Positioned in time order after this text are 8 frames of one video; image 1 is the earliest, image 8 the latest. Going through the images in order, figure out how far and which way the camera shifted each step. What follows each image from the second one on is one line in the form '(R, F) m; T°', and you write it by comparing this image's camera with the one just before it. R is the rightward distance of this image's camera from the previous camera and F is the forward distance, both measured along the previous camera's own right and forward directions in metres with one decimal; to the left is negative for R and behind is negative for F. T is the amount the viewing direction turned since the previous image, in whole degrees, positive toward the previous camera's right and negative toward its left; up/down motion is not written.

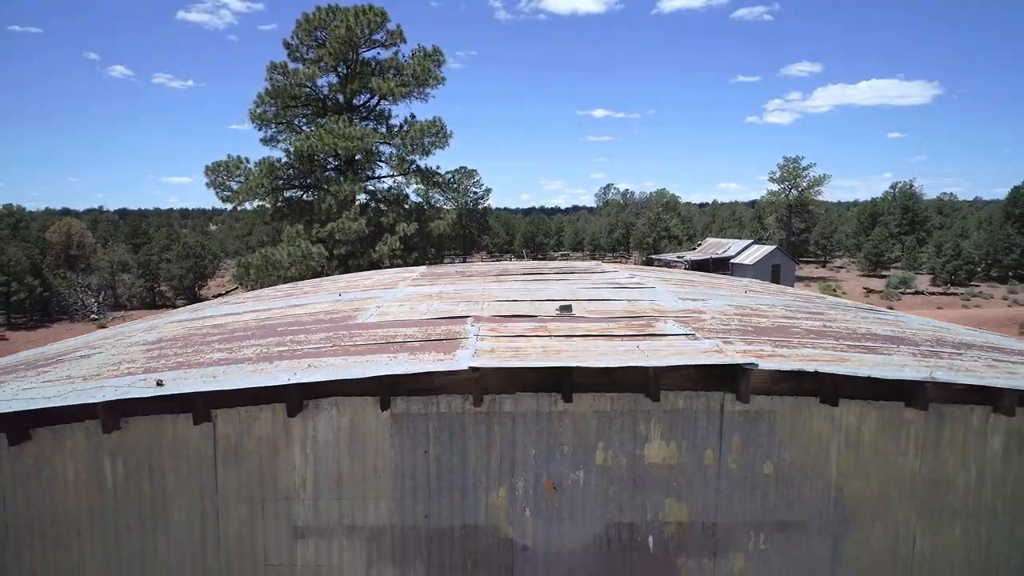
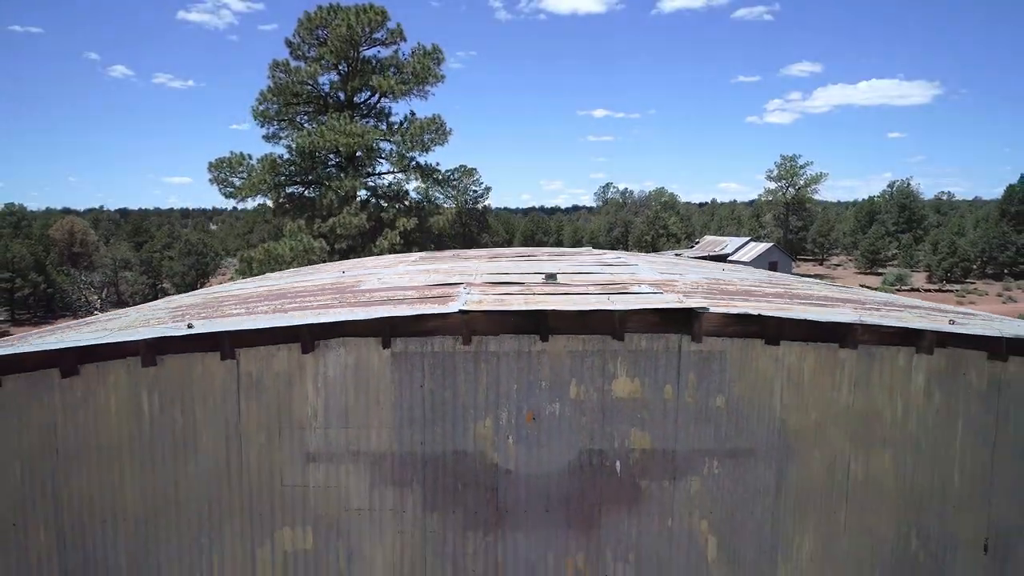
(+0.1, -0.4) m; 0°
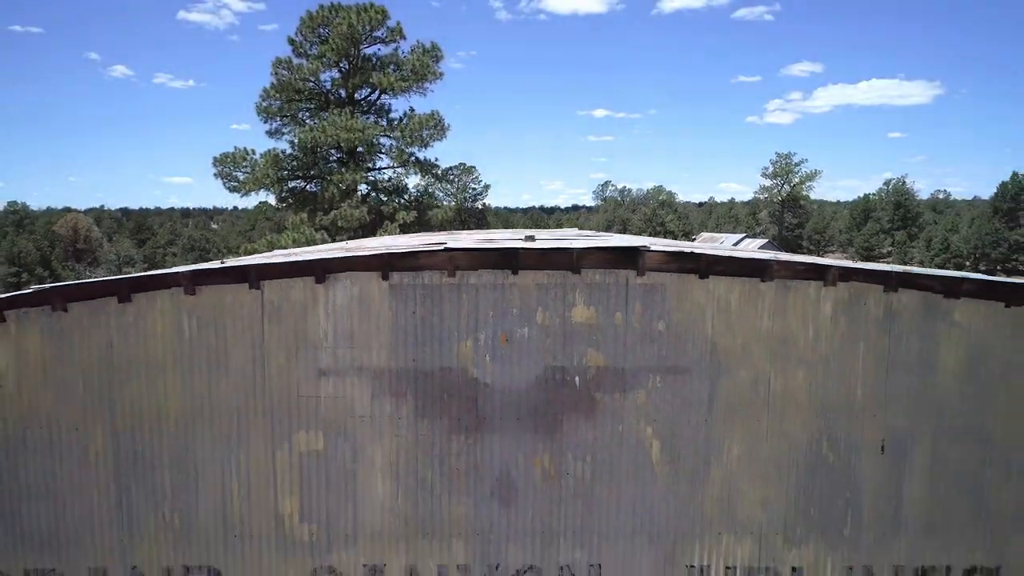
(+0.1, -0.6) m; 0°
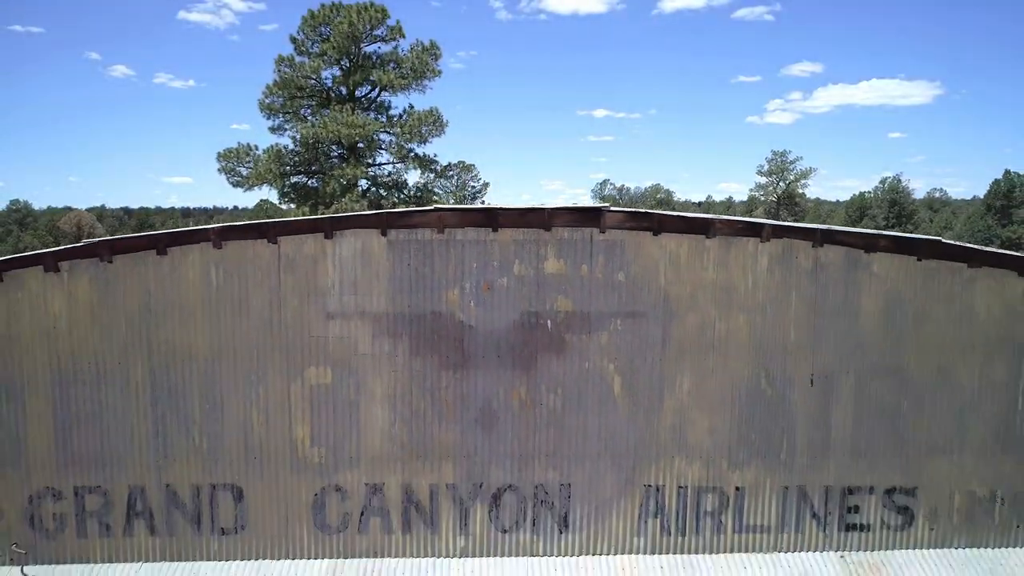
(+0.1, -0.6) m; 0°
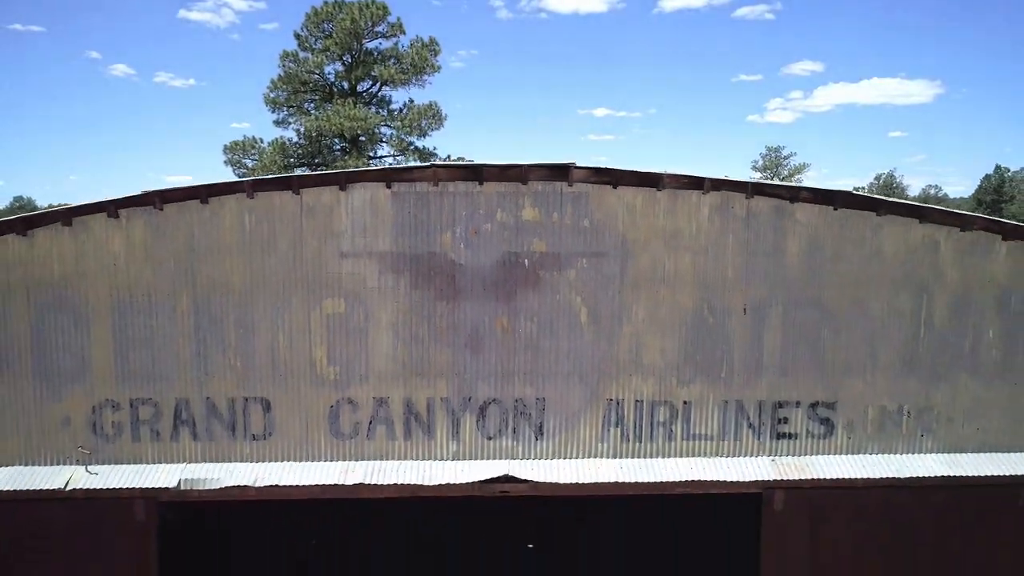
(+0.1, -0.9) m; 0°
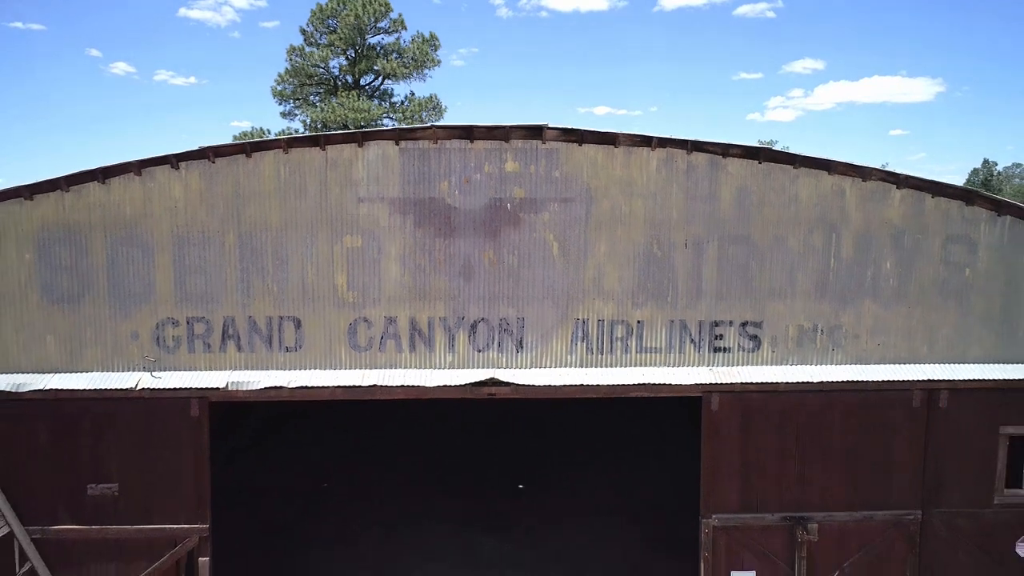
(+0.1, -1.2) m; 0°
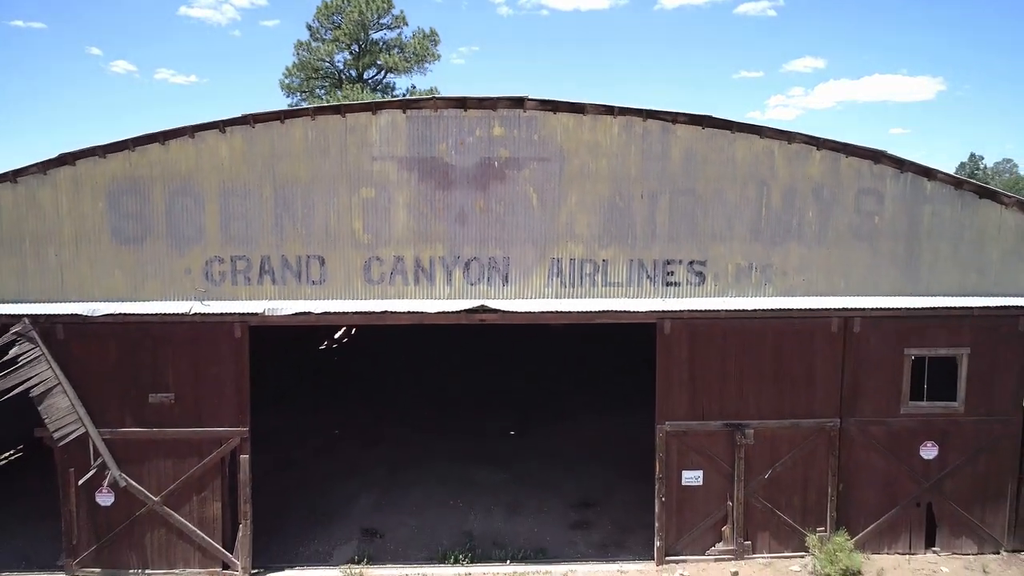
(+0.1, -1.4) m; 0°
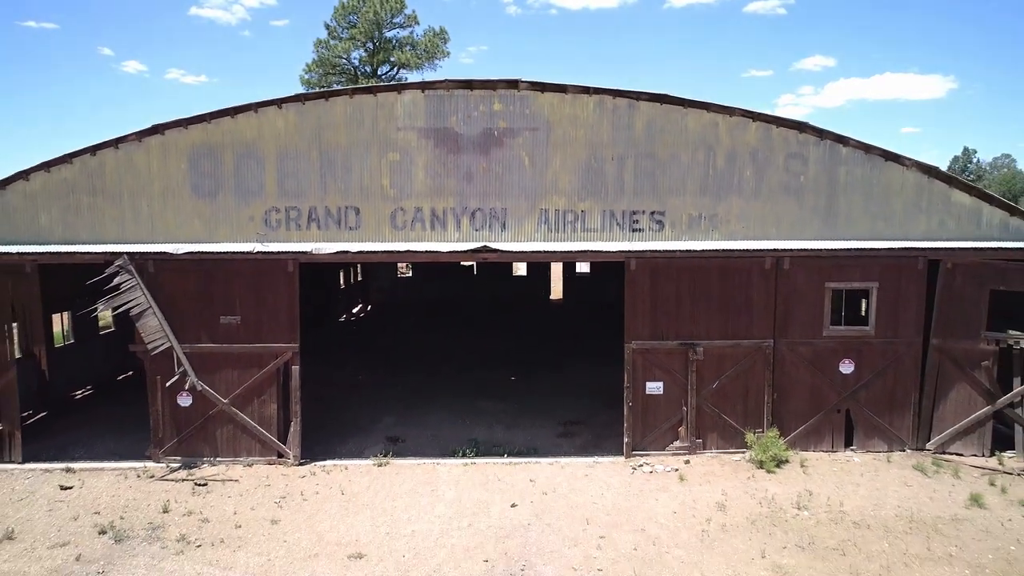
(+0.2, -2.0) m; -1°
